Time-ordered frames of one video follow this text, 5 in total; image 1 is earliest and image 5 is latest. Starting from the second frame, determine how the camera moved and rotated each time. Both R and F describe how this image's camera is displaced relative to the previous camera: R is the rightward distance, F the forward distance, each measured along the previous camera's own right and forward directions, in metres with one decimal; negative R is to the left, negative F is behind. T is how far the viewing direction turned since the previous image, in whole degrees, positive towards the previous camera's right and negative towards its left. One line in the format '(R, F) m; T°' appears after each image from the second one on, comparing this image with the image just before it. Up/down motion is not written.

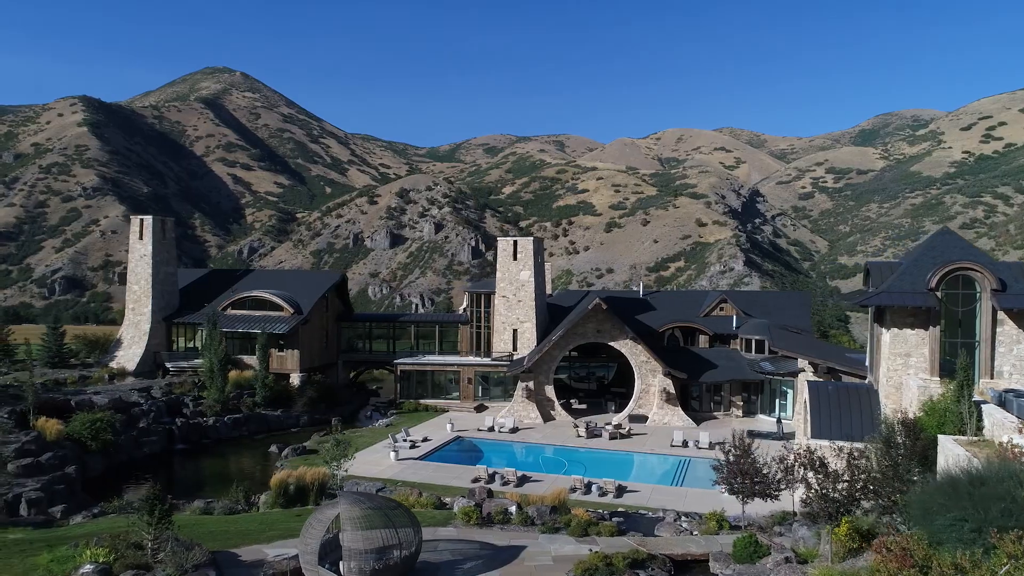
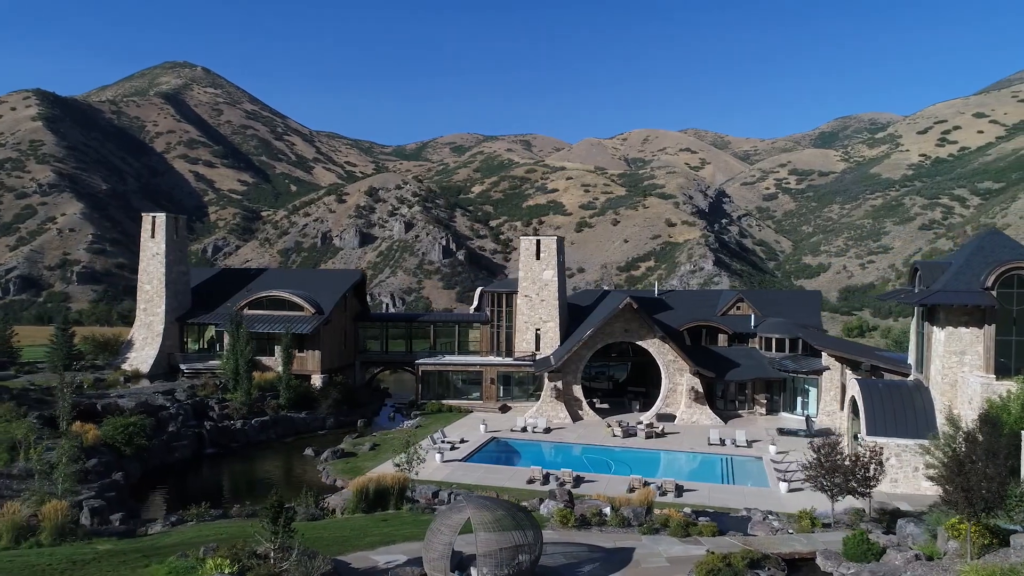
(-3.0, +0.3) m; +3°
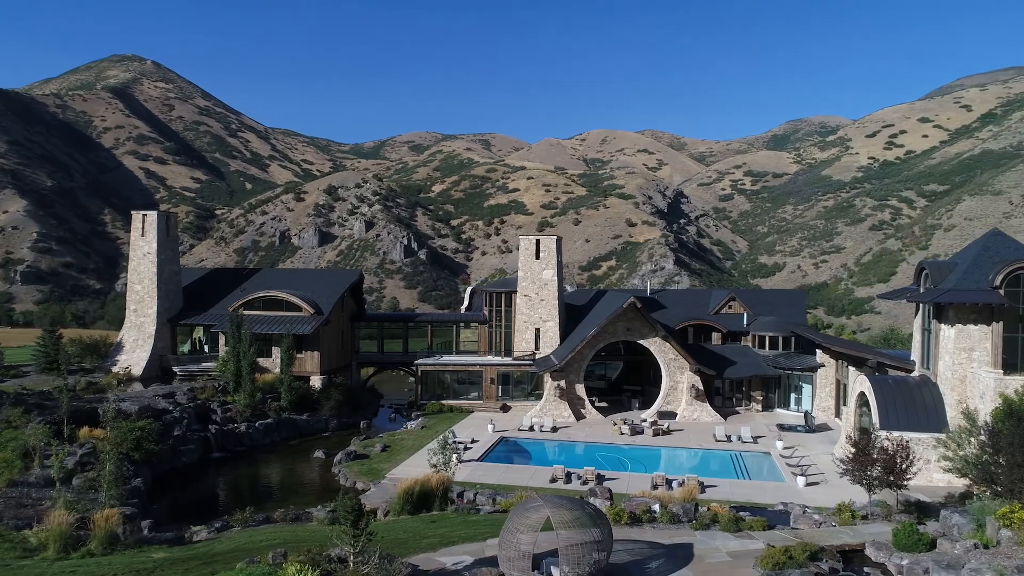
(-2.2, 0.0) m; +3°
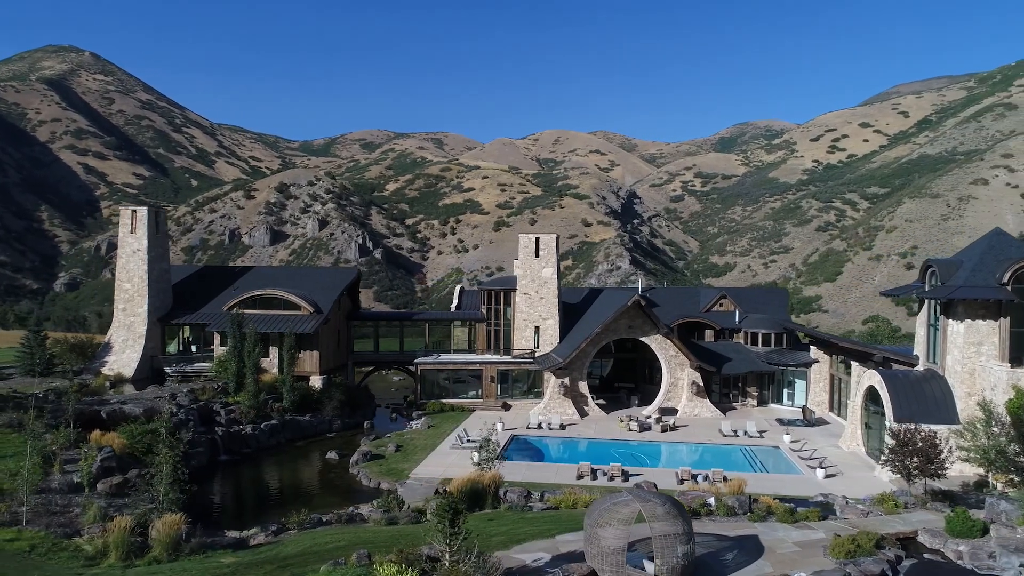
(-2.5, +0.1) m; +4°
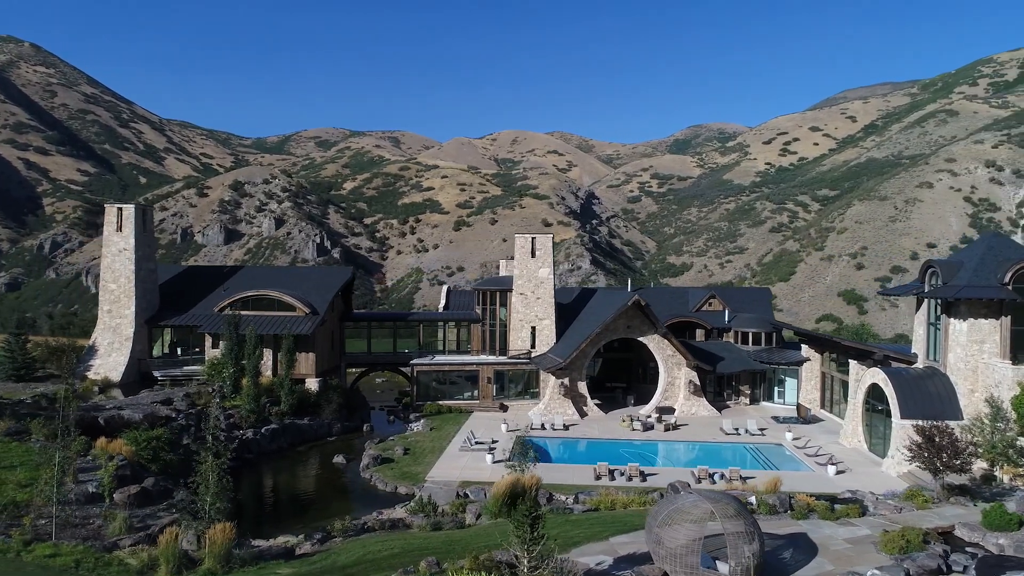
(-2.1, +0.2) m; +3°
